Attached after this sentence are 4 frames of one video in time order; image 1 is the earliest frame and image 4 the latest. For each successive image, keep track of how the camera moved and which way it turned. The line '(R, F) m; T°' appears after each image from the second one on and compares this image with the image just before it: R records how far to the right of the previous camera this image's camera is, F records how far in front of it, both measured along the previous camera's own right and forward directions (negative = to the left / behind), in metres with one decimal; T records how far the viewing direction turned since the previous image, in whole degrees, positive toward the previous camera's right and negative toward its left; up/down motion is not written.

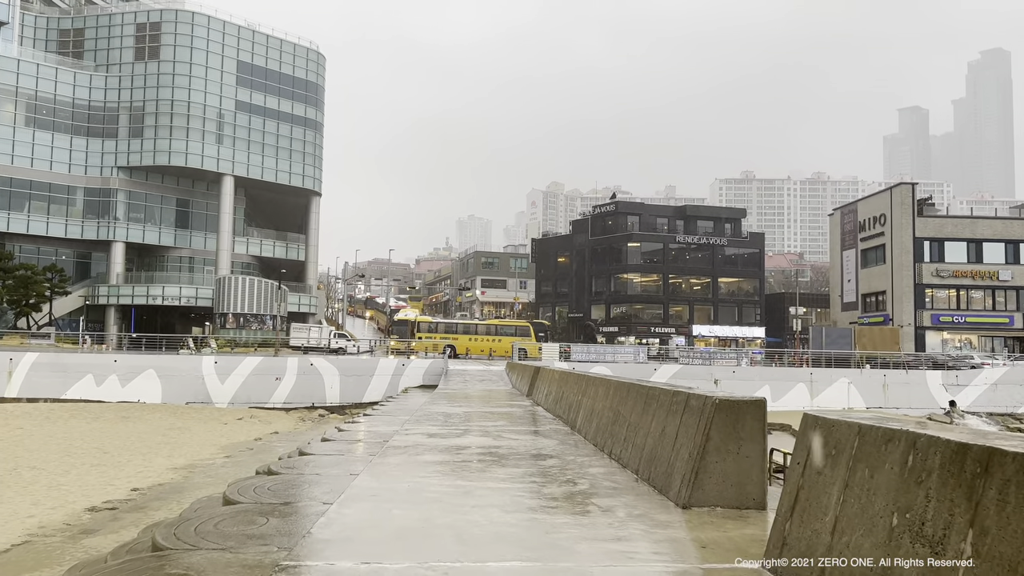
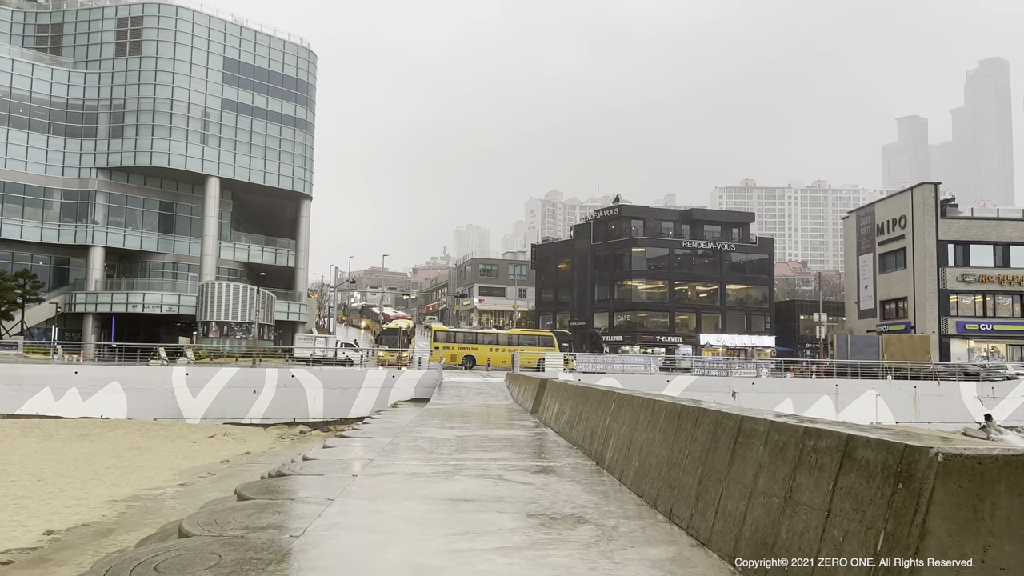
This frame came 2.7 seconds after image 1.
(-0.1, +2.8) m; 0°
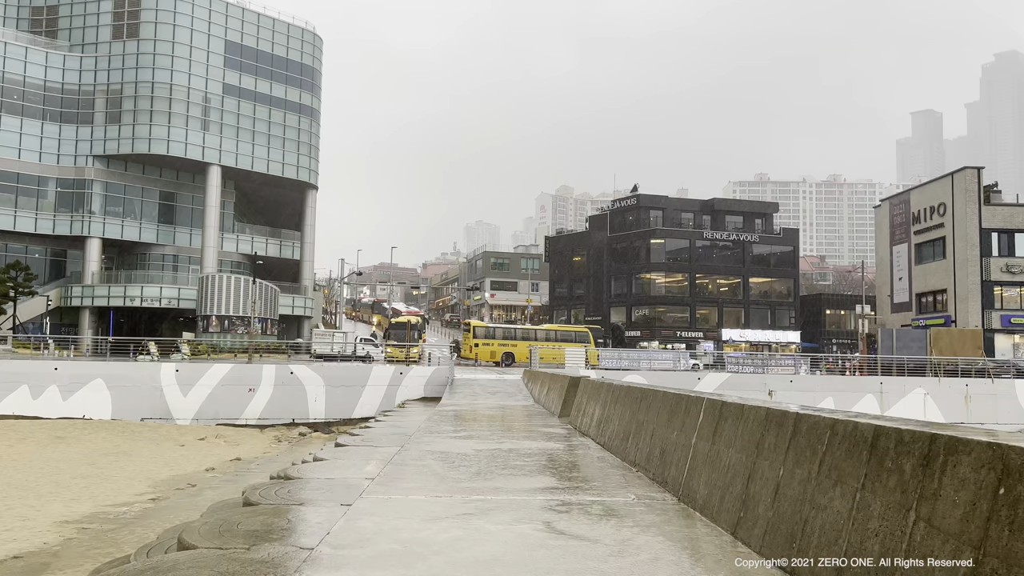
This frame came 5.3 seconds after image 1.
(-0.3, +2.5) m; -1°
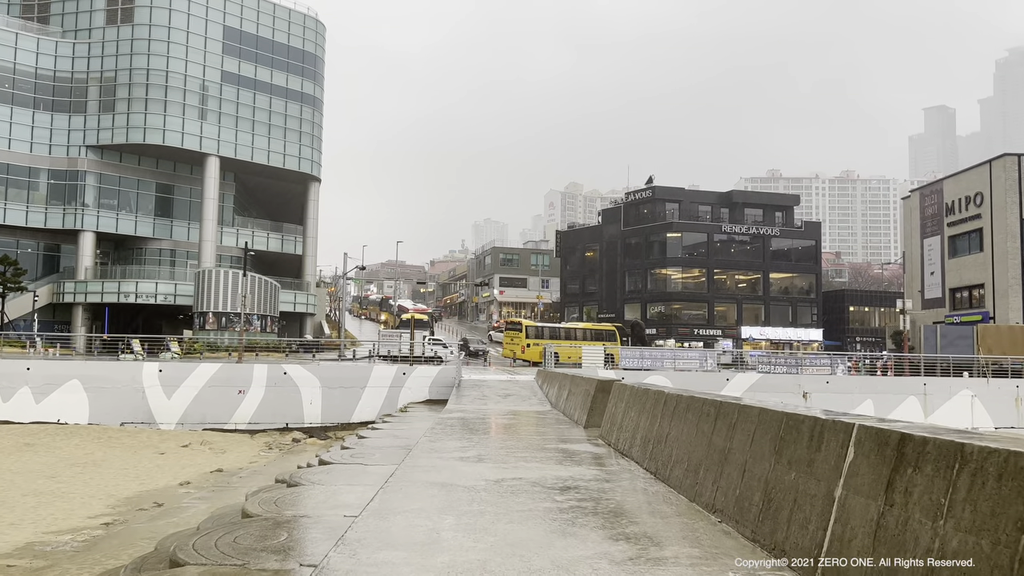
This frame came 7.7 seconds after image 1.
(-0.2, +2.3) m; -1°
